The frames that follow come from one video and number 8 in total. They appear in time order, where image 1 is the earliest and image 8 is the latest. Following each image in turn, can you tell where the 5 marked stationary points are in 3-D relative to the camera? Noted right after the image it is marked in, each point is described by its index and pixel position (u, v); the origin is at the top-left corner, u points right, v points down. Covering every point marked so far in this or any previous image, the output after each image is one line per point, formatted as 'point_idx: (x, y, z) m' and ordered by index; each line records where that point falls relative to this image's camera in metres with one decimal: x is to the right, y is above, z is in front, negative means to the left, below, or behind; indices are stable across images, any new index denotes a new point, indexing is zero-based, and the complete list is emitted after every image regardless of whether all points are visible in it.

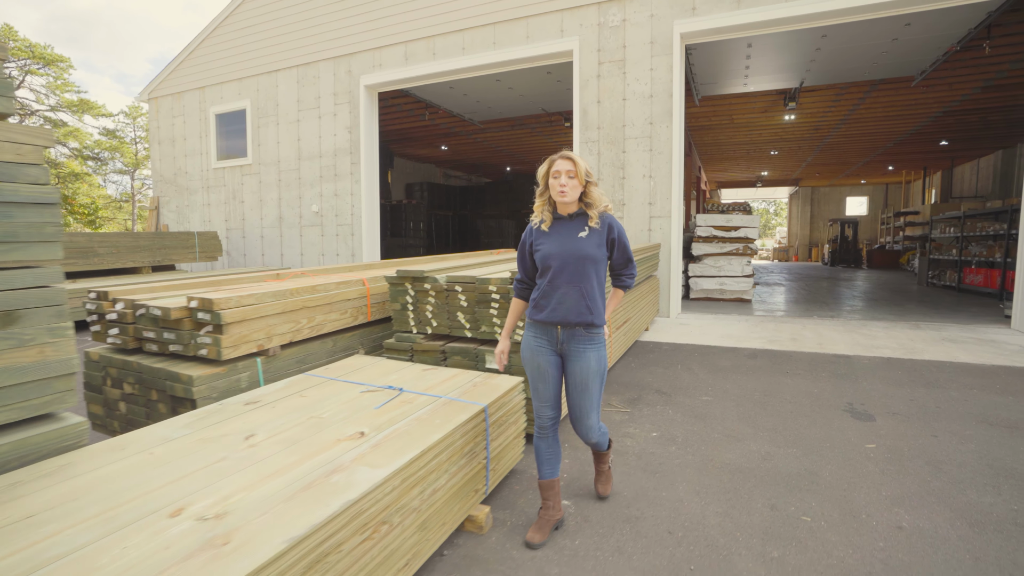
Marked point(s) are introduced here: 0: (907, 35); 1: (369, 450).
0: (+6.9, +4.4, +9.0) m
1: (-0.6, -0.7, +2.1) m
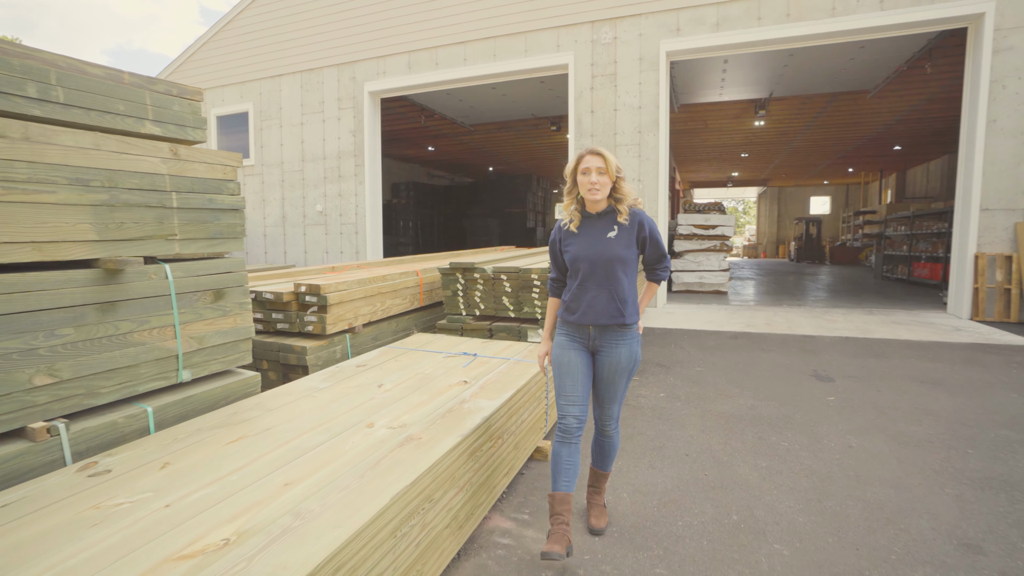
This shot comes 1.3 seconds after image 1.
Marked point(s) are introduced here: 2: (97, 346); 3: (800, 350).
0: (+6.9, +4.6, +10.2) m
1: (-0.2, -0.6, +2.9) m
2: (-1.7, -0.2, +2.1) m
3: (+3.4, -0.7, +6.0) m
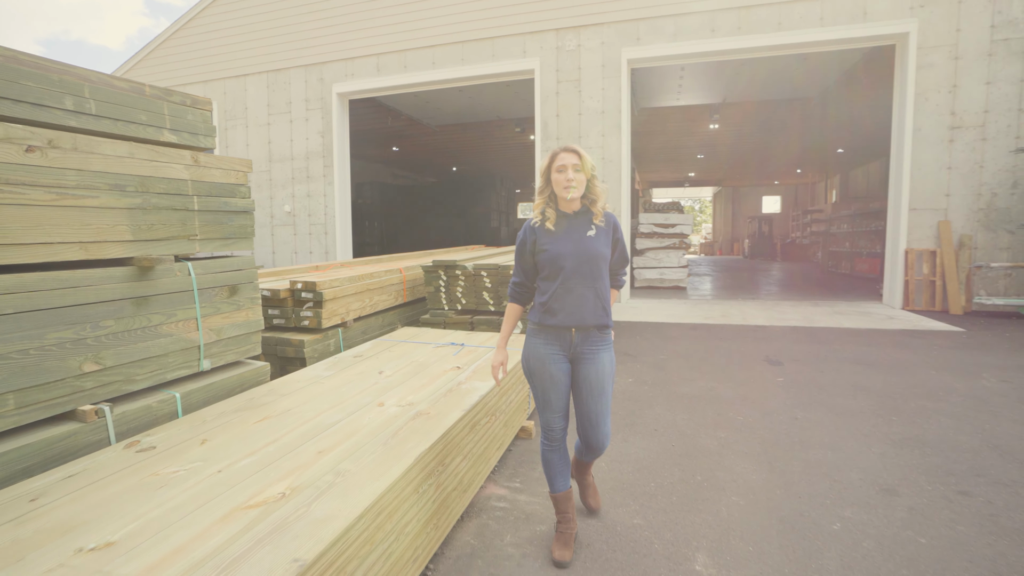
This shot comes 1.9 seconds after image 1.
0: (+6.3, +4.7, +11.0) m
1: (-0.3, -0.5, +3.2) m
2: (-1.7, -0.2, +2.4) m
3: (+3.1, -0.6, +6.6) m
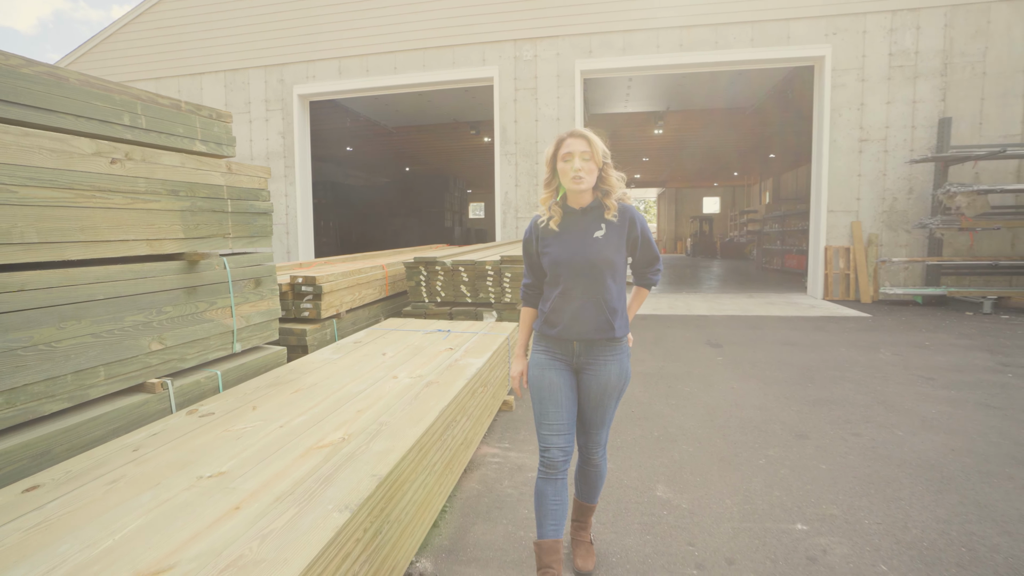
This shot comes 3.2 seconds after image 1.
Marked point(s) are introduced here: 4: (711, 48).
0: (+5.3, +4.9, +12.1) m
1: (-0.4, -0.5, +3.7) m
2: (-1.7, -0.2, +2.7) m
3: (+2.7, -0.5, +7.4) m
4: (+3.8, +4.7, +9.9) m
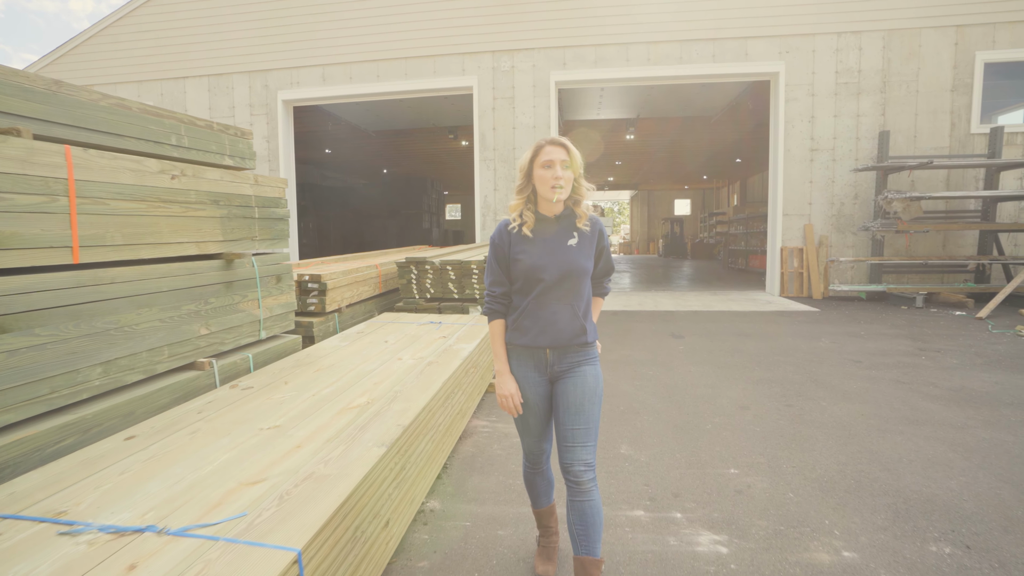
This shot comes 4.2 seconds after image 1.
0: (+4.8, +4.9, +12.9) m
1: (-0.5, -0.4, +4.3) m
2: (-1.8, -0.1, +3.2) m
3: (+2.4, -0.5, +8.1) m
4: (+3.4, +4.7, +10.7) m
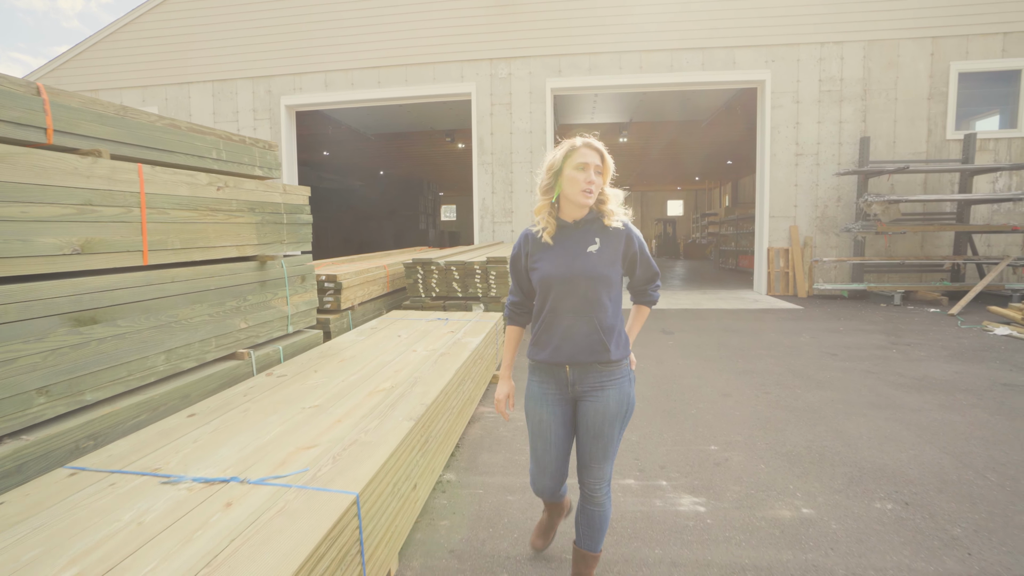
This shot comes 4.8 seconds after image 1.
0: (+4.7, +4.9, +13.3) m
1: (-0.4, -0.4, +4.7) m
2: (-1.8, -0.1, +3.6) m
3: (+2.4, -0.5, +8.5) m
4: (+3.3, +4.7, +11.1) m
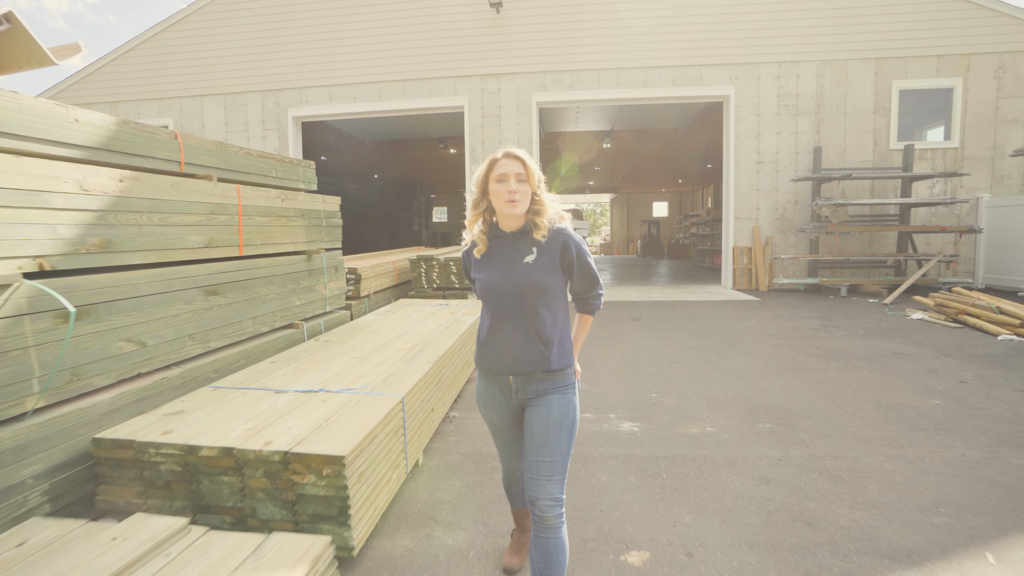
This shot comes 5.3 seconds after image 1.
0: (+4.4, +5.0, +14.5) m
1: (-0.6, -0.3, +5.8) m
2: (-1.9, 0.0, +4.7) m
3: (+2.2, -0.4, +9.7) m
4: (+3.1, +4.8, +12.3) m
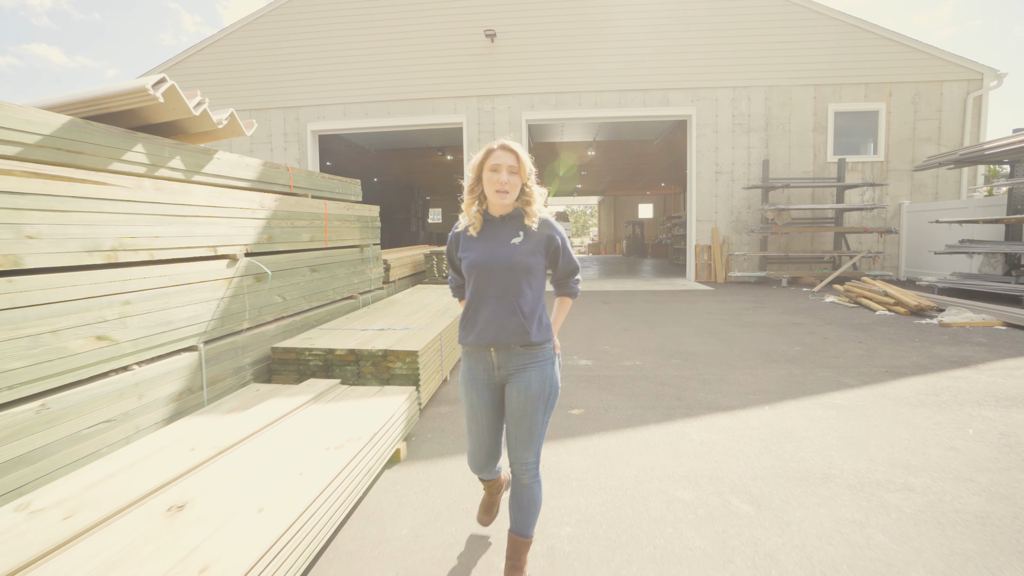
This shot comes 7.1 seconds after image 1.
0: (+4.2, +5.2, +16.5) m
1: (-0.7, -0.1, +7.7) m
2: (-1.9, +0.2, +6.5) m
3: (+2.0, -0.2, +11.6) m
4: (+2.9, +5.0, +14.2) m
